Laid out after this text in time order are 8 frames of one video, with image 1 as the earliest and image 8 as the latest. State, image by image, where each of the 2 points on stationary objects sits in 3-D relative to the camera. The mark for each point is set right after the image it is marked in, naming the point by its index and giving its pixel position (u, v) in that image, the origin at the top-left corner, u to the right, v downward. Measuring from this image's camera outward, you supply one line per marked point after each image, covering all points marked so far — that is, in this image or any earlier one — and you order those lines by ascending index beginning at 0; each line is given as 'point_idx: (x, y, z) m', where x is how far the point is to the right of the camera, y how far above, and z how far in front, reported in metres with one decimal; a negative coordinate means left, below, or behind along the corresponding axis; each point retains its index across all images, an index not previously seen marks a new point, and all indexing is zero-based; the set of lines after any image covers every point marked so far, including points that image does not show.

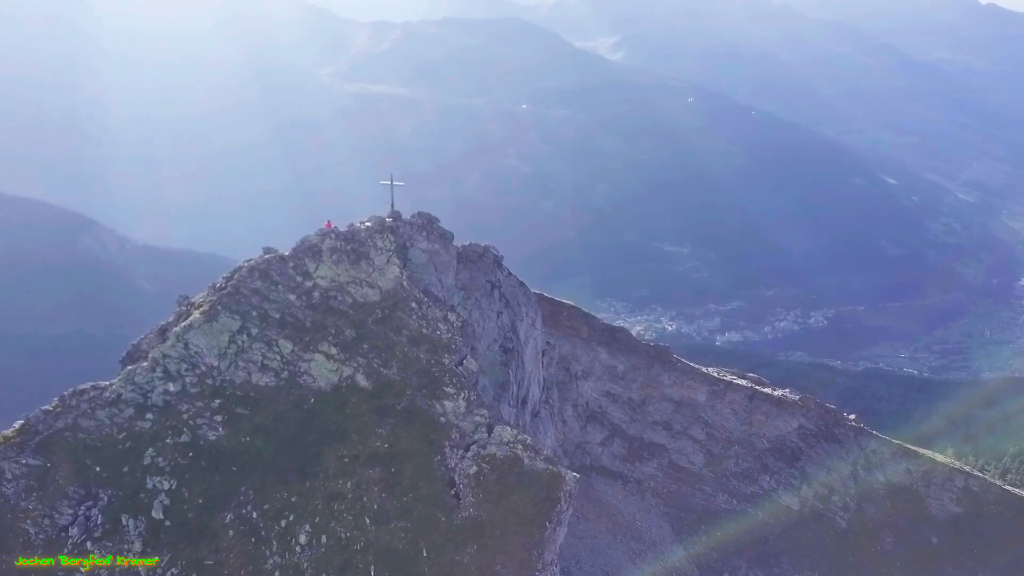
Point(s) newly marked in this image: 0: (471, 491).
0: (-0.9, -4.7, +19.6) m
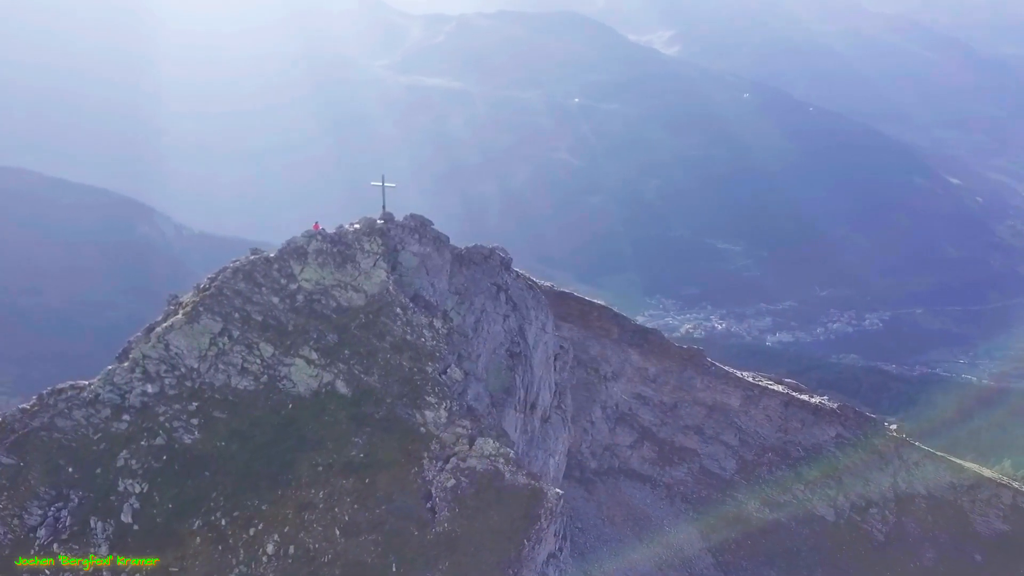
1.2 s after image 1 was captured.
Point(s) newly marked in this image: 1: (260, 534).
0: (-1.5, -4.9, +19.0) m
1: (-5.3, -5.3, +17.9) m
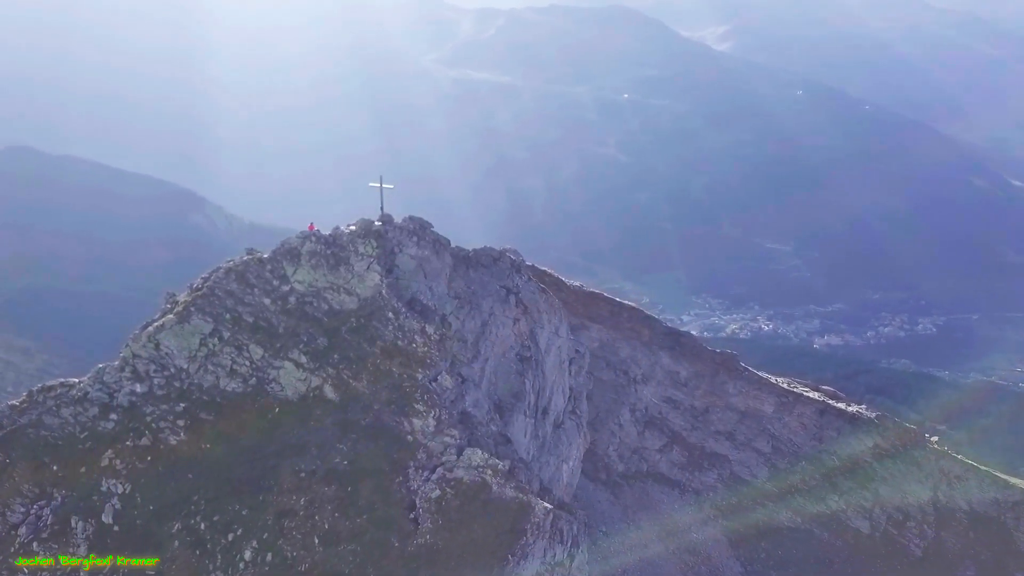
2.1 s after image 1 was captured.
0: (-1.8, -5.1, +18.5) m
1: (-5.7, -5.3, +17.7) m
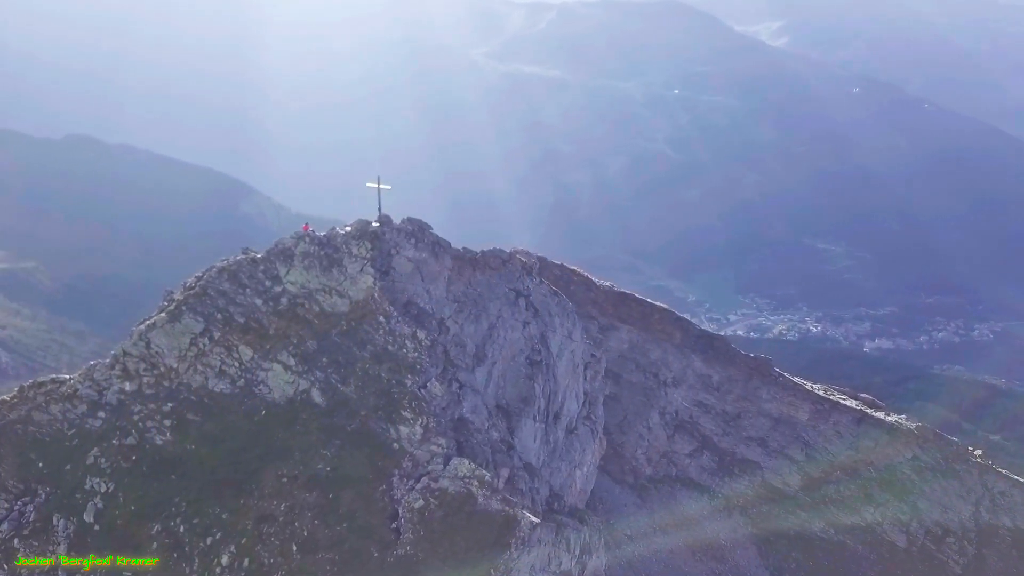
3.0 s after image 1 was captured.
0: (-2.2, -5.2, +18.1) m
1: (-6.2, -5.4, +17.5) m
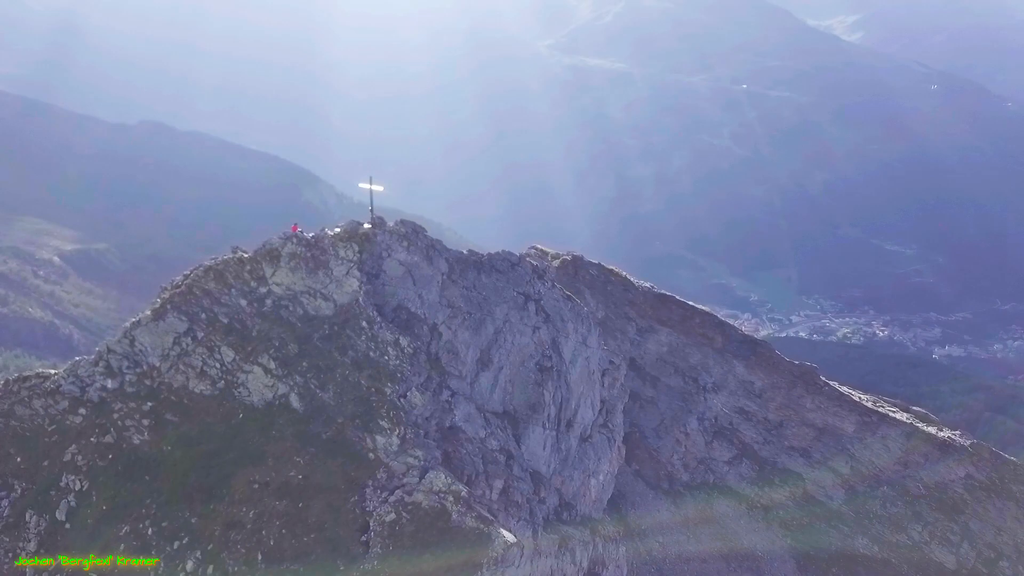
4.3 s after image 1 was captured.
0: (-2.8, -5.3, +17.6) m
1: (-6.8, -5.4, +17.2) m
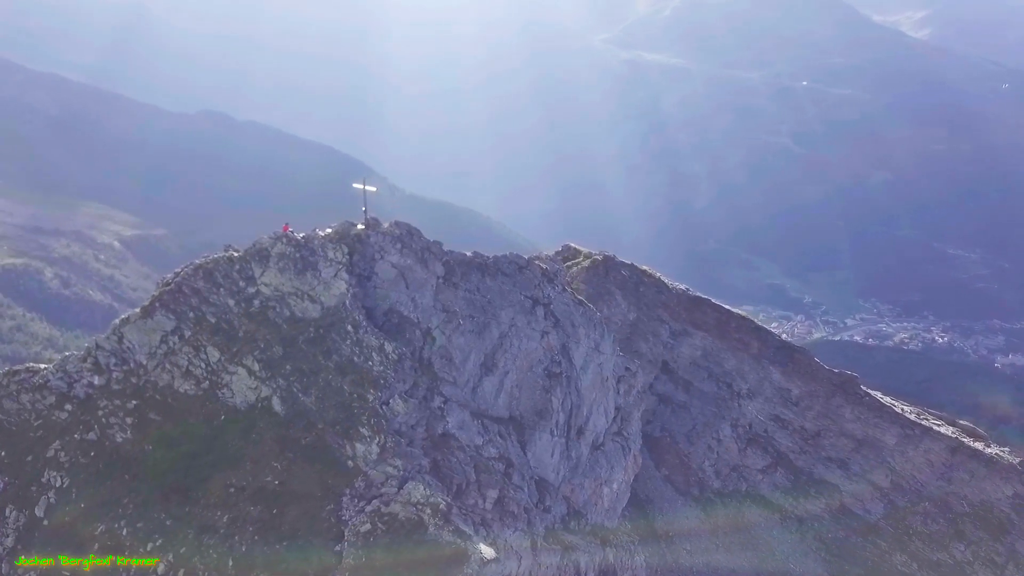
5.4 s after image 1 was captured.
0: (-3.2, -5.4, +17.2) m
1: (-7.3, -5.4, +17.0) m
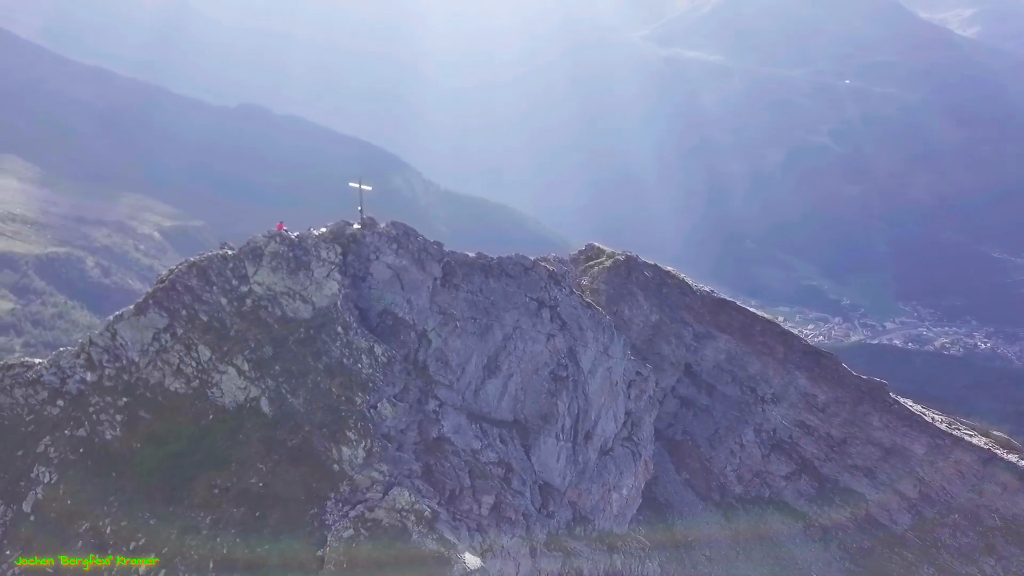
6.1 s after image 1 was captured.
0: (-3.6, -5.5, +16.9) m
1: (-7.6, -5.3, +16.9) m
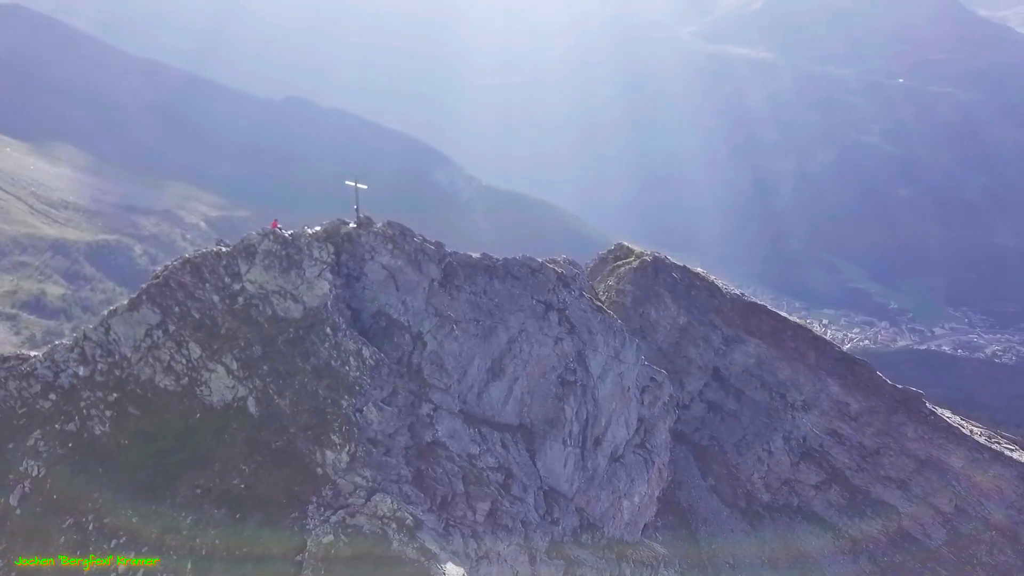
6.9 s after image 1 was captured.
0: (-4.0, -5.5, +16.6) m
1: (-8.0, -5.3, +16.8) m
